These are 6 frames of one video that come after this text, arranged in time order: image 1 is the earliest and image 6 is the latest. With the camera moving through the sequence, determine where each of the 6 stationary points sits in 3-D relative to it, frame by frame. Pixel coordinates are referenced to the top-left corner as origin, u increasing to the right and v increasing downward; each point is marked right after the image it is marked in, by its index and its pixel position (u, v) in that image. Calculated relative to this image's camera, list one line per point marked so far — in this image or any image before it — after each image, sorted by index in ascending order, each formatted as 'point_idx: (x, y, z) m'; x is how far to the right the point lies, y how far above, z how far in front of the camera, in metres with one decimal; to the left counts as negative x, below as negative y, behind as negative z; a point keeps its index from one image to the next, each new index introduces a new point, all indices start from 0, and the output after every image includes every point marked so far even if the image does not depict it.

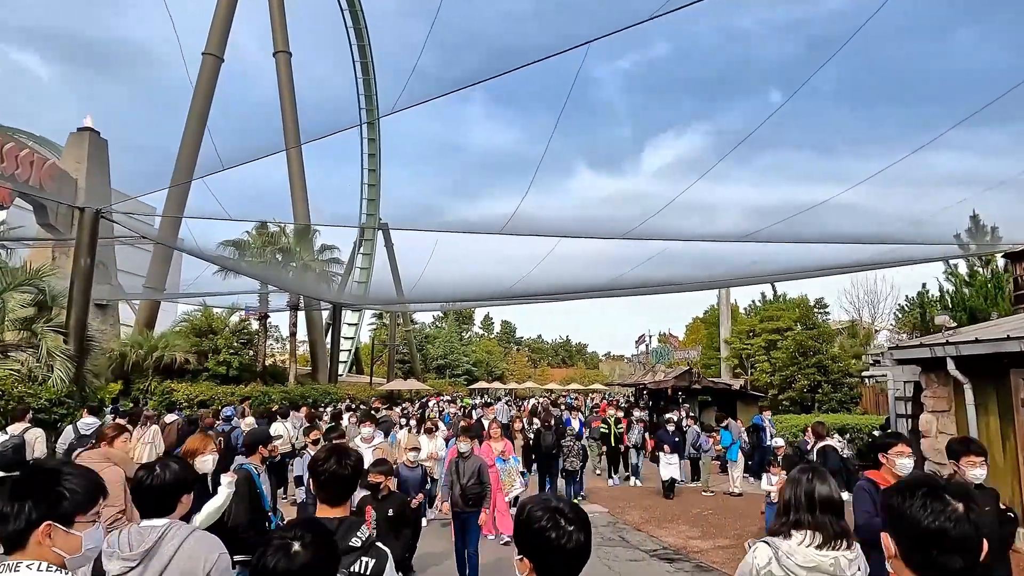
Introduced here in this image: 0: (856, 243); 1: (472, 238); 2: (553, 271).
0: (+4.5, +0.5, +8.6) m
1: (-0.5, +0.6, +9.3) m
2: (+0.6, +0.2, +10.4) m
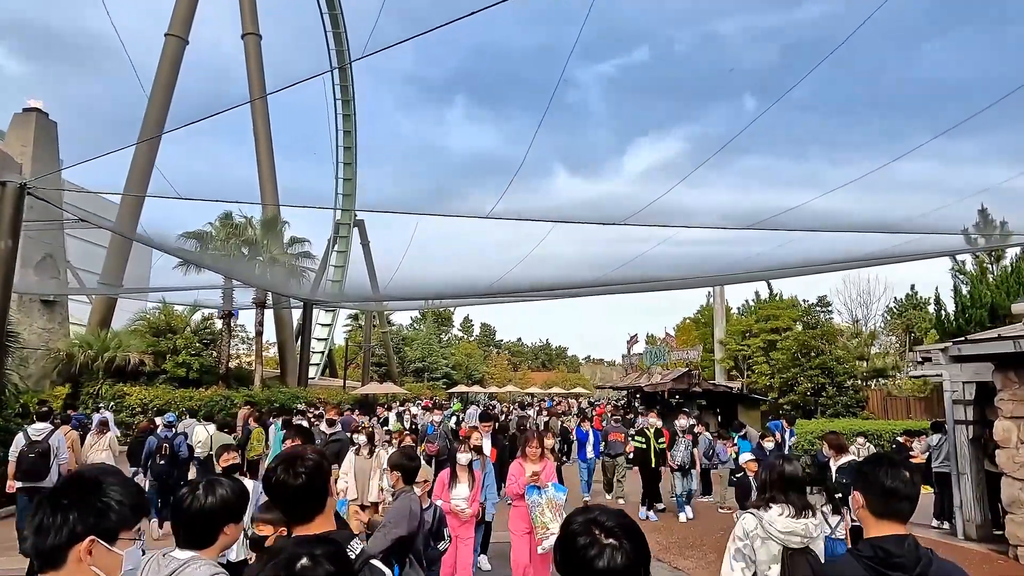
0: (+4.3, +0.5, +8.2) m
1: (-0.7, +0.6, +8.7) m
2: (+0.4, +0.2, +9.8) m
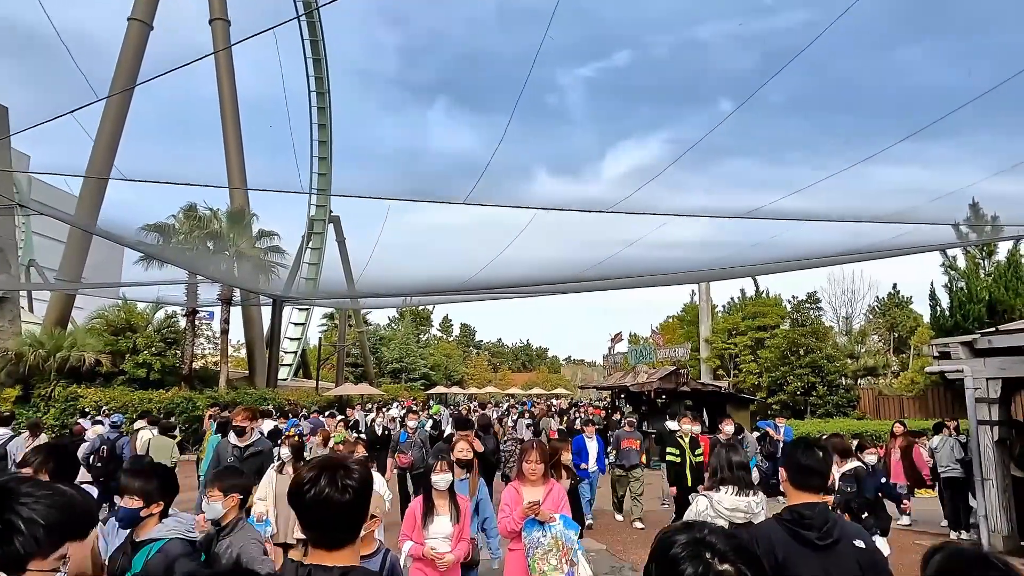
0: (+4.0, +0.6, +8.0) m
1: (-1.0, +0.7, +8.3) m
2: (+0.1, +0.3, +9.5) m
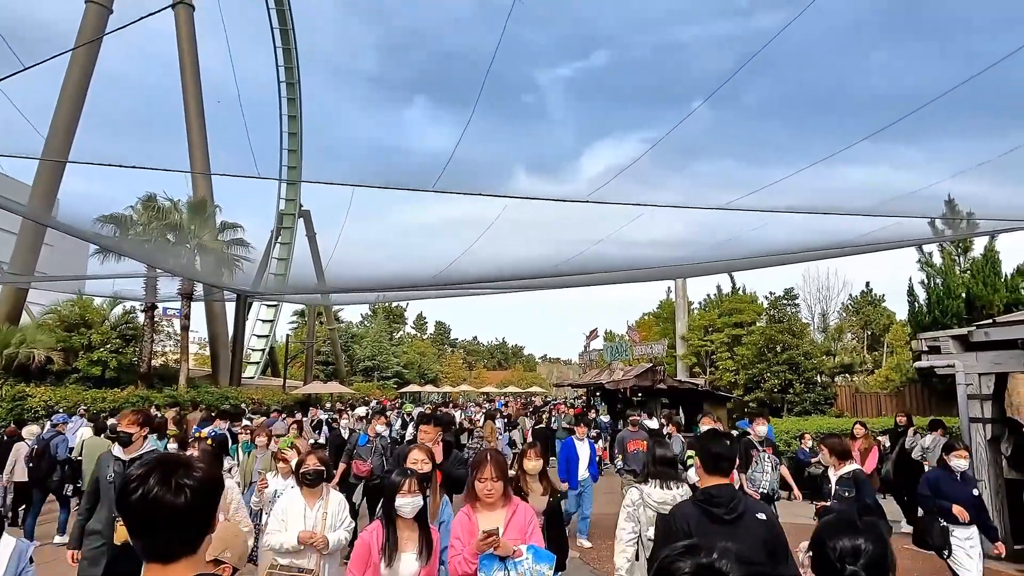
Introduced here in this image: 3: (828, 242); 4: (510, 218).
0: (+3.7, +0.6, +7.9) m
1: (-1.3, +0.7, +8.1) m
2: (-0.3, +0.3, +9.2) m
3: (+3.8, +0.6, +8.0) m
4: (0.0, +0.8, +7.4) m
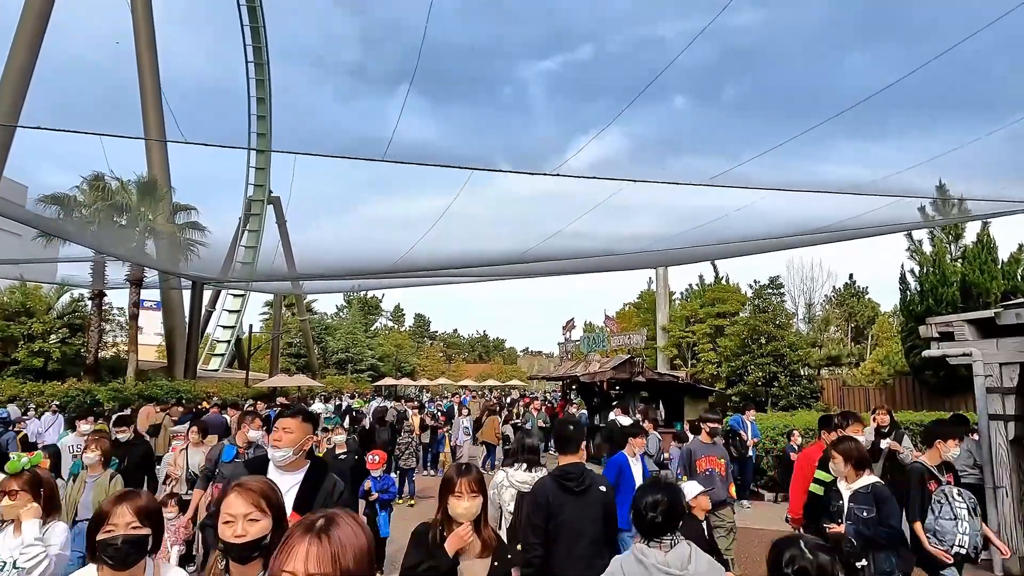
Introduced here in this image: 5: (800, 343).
0: (+3.4, +0.7, +7.6) m
1: (-1.6, +0.9, +7.6) m
2: (-0.6, +0.5, +8.8) m
3: (+3.5, +0.7, +7.7) m
4: (-0.3, +0.9, +7.0) m
5: (+7.8, -1.5, +18.1) m
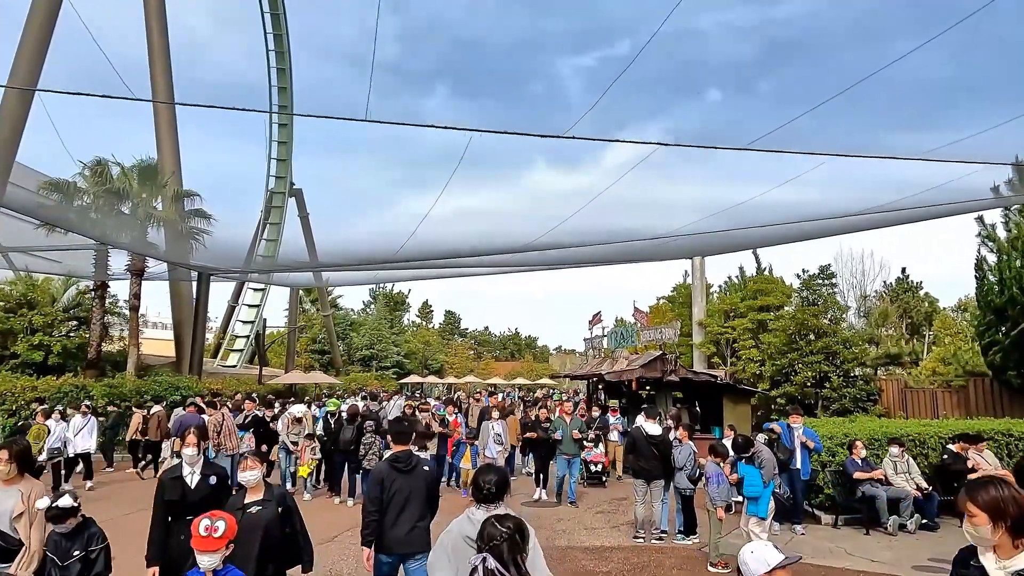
0: (+3.6, +0.8, +6.8) m
1: (-1.4, +1.0, +7.1) m
2: (-0.3, +0.6, +8.2) m
3: (+3.7, +0.8, +6.9) m
4: (-0.1, +1.0, +6.4) m
5: (+8.5, -1.4, +17.1) m
